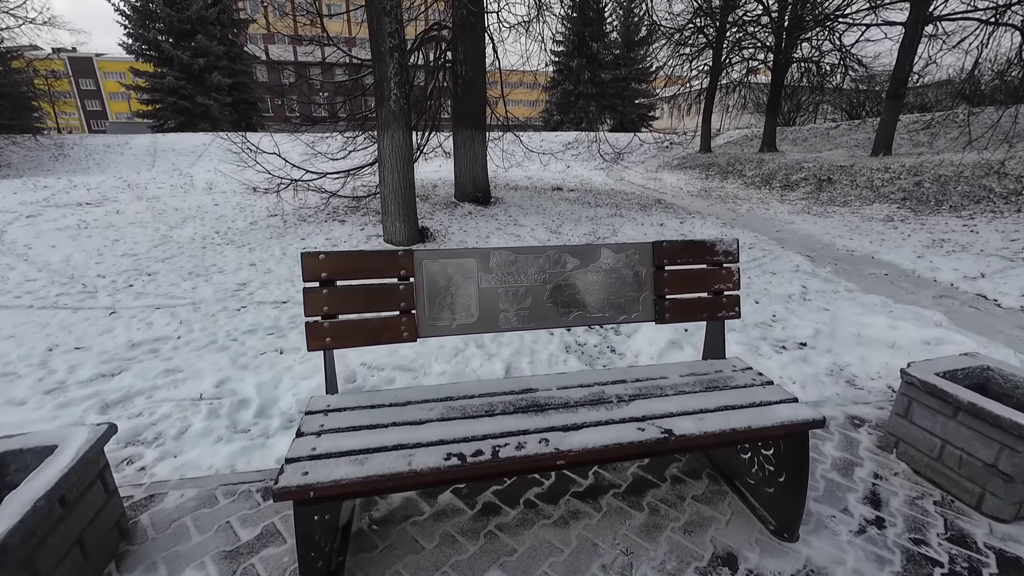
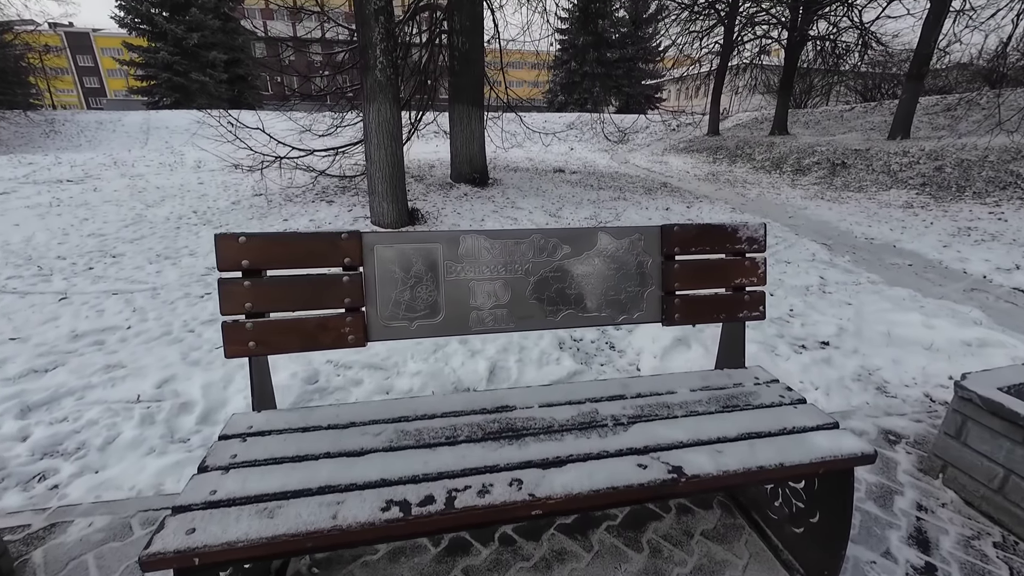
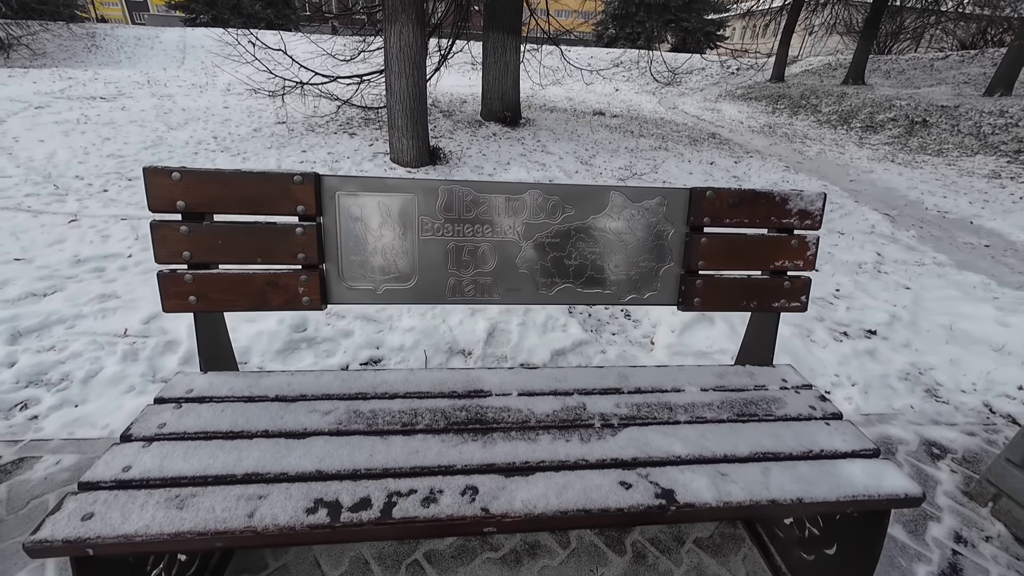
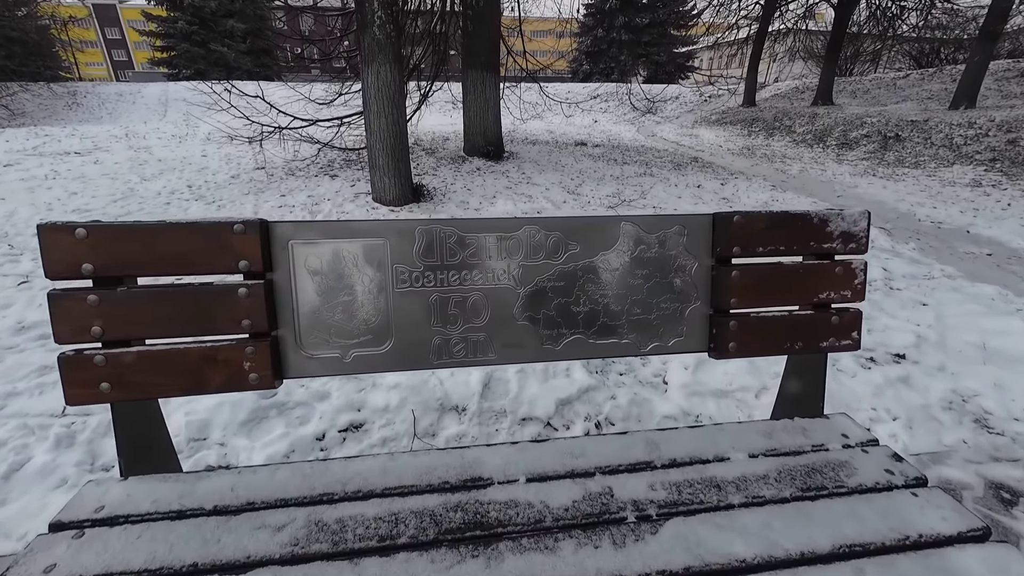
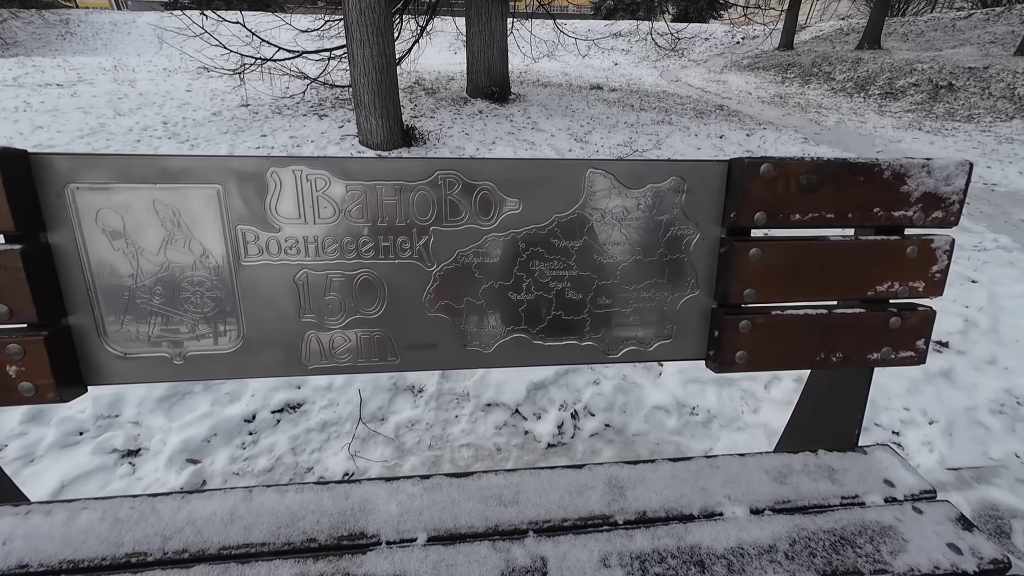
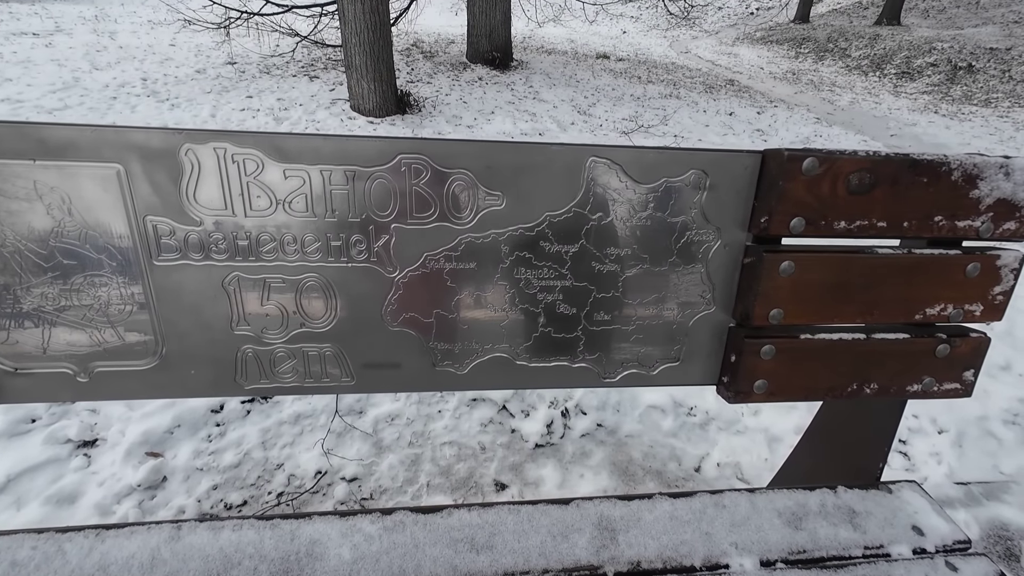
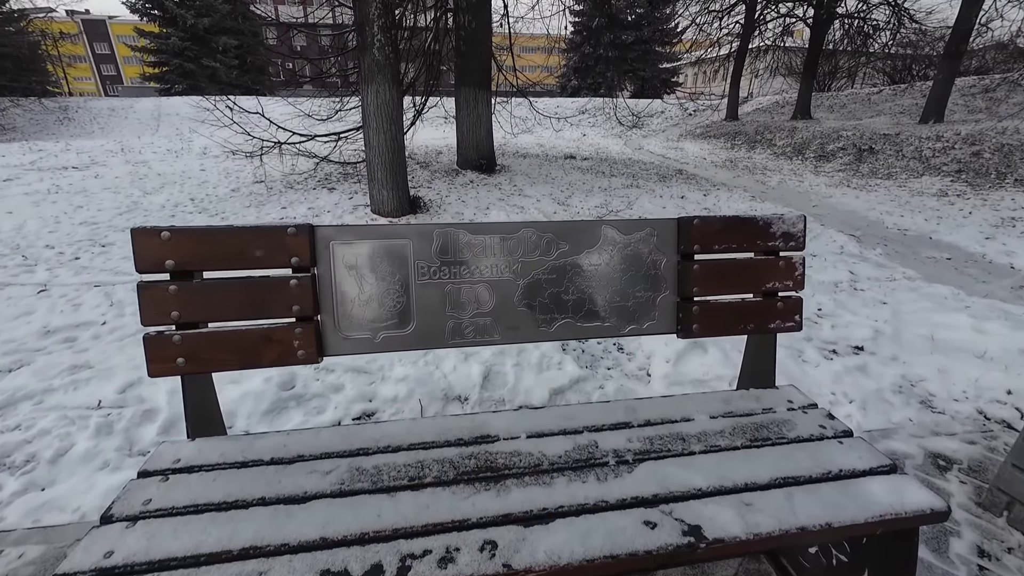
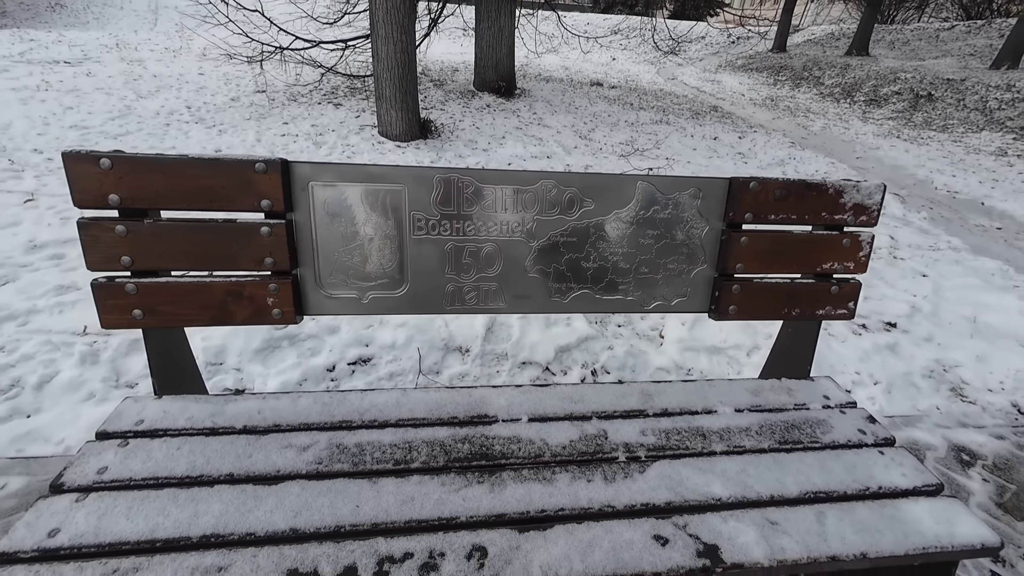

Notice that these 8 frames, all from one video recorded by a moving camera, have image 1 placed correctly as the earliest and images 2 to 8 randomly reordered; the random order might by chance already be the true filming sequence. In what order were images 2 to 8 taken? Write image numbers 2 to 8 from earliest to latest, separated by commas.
2, 7, 4, 5, 6, 8, 3
